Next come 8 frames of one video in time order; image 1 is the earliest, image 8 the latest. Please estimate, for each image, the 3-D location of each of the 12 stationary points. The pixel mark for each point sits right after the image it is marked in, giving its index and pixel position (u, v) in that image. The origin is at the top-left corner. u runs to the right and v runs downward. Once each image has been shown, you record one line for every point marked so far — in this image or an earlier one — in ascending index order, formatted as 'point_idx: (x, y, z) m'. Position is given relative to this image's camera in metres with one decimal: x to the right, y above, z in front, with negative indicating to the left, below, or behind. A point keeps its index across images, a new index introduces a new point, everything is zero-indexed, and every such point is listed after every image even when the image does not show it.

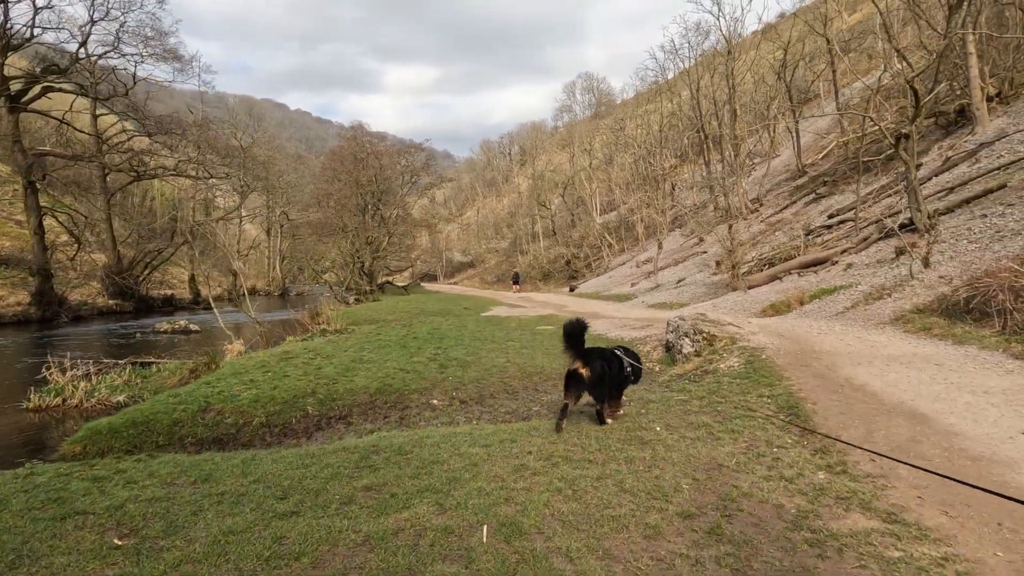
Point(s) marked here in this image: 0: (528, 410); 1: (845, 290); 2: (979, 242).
0: (+0.2, -1.4, +7.3) m
1: (+6.7, 0.0, +13.4) m
2: (+9.2, +0.9, +13.0) m
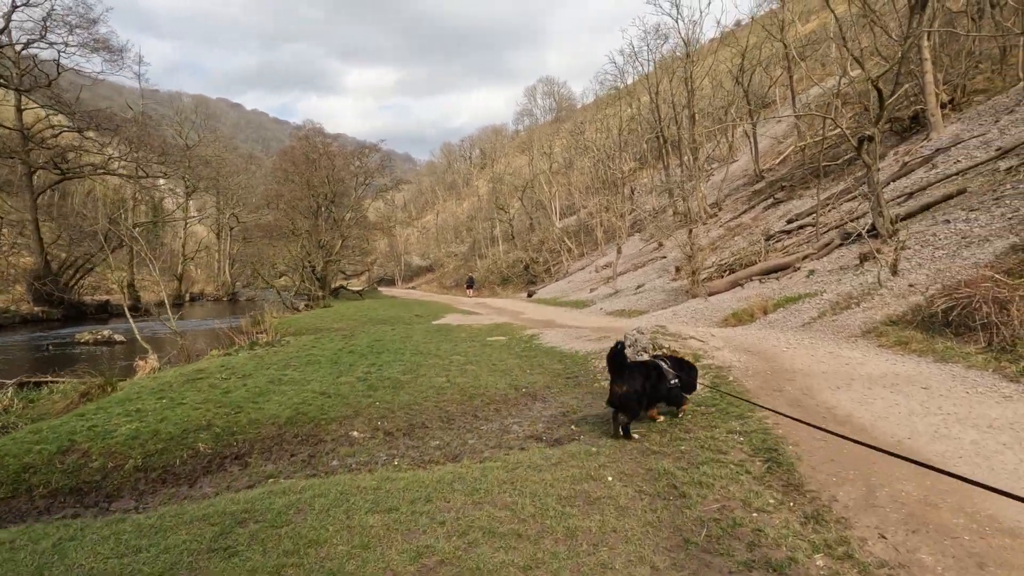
0: (-0.5, -1.5, +6.3) m
1: (+5.7, -0.2, +12.8) m
2: (+8.2, +0.7, +12.5) m
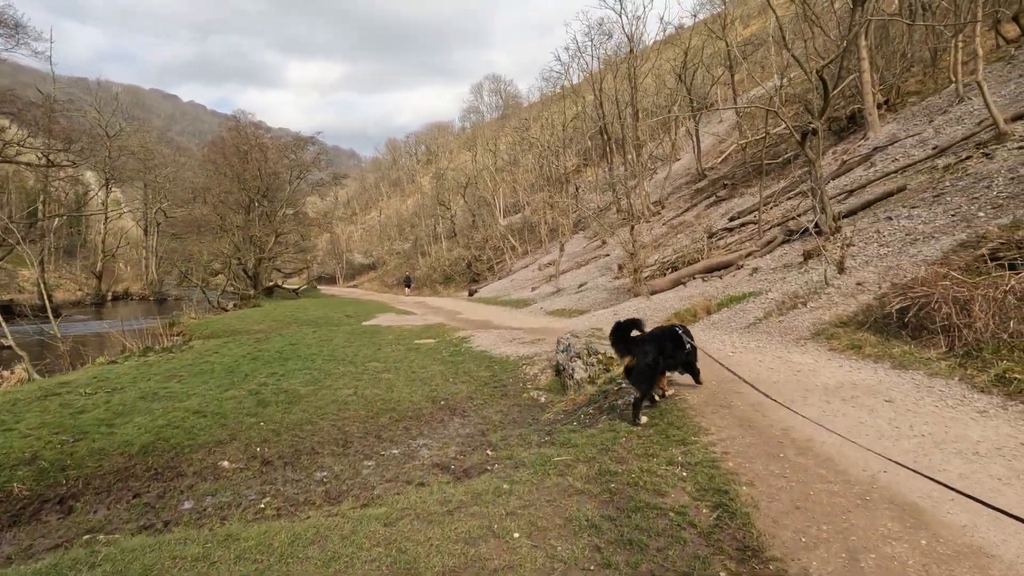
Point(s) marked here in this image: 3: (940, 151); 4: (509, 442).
0: (-1.3, -1.5, +5.2) m
1: (+4.4, -0.2, +12.1) m
2: (+6.9, +0.8, +12.0) m
3: (+11.9, +3.8, +18.4) m
4: (0.0, -1.4, +5.8) m
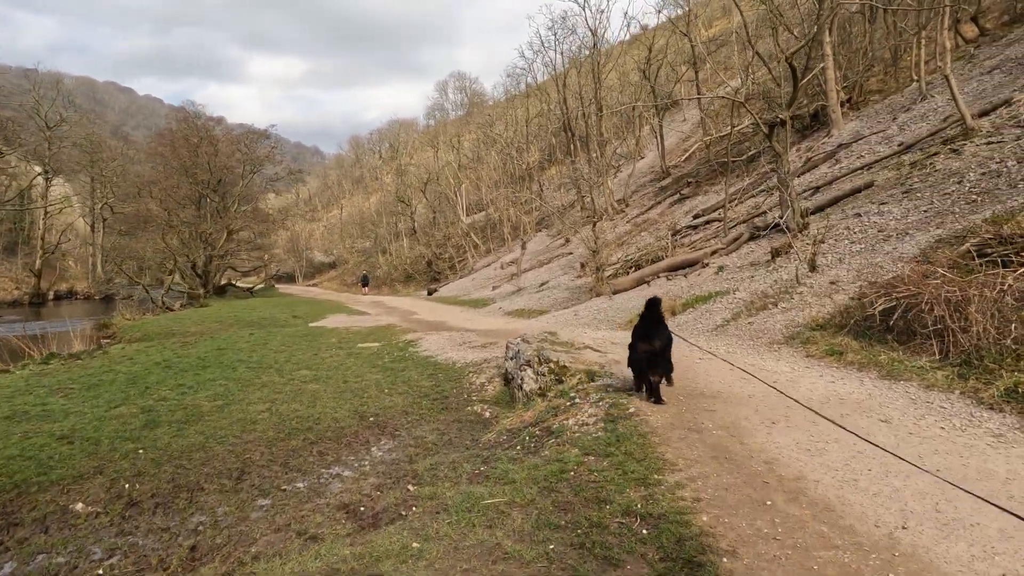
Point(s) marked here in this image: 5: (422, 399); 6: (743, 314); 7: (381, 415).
0: (-1.7, -1.5, +4.1) m
1: (+3.6, -0.2, +11.3) m
2: (+6.0, +0.8, +11.4) m
3: (+10.7, +3.8, +18.0) m
4: (-0.5, -1.4, +4.8) m
5: (-1.0, -1.3, +7.7) m
6: (+3.4, -0.4, +9.9) m
7: (-1.4, -1.3, +7.0) m
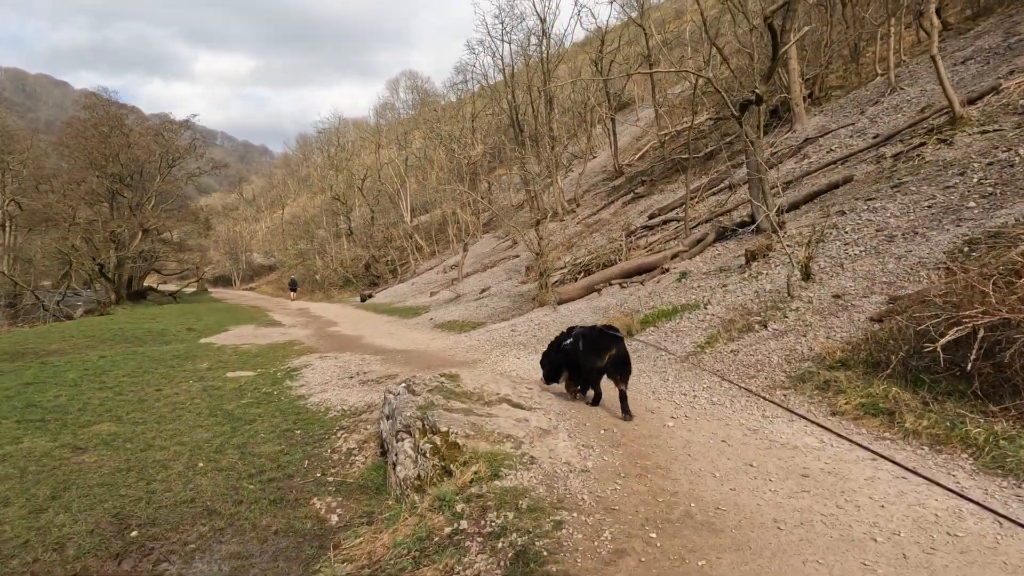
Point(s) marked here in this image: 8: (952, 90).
0: (-2.4, -1.6, +1.4) m
1: (+2.4, -0.3, +8.9) m
2: (+4.8, +0.6, +9.1) m
3: (+9.1, +3.6, +16.1) m
4: (-1.3, -1.5, +2.2) m
5: (-2.0, -1.5, +5.0) m
6: (+2.4, -0.6, +7.4) m
7: (-2.3, -1.5, +4.3) m
8: (+9.7, +4.3, +14.5) m
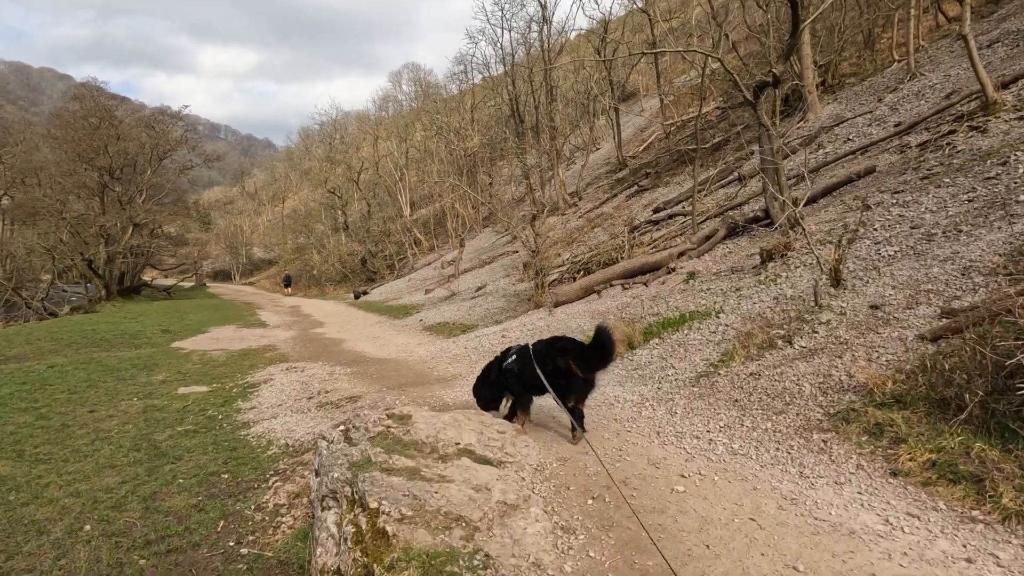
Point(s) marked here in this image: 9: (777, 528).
0: (-2.6, -1.8, +0.3) m
1: (+2.2, -0.4, +7.8) m
2: (+4.7, +0.5, +8.0) m
3: (+8.9, +3.6, +14.9) m
4: (-1.5, -1.6, +1.1) m
5: (-2.2, -1.6, +3.9) m
6: (+2.2, -0.6, +6.3) m
7: (-2.5, -1.6, +3.2) m
8: (+9.5, +4.3, +13.3) m
9: (+1.2, -1.1, +3.1) m
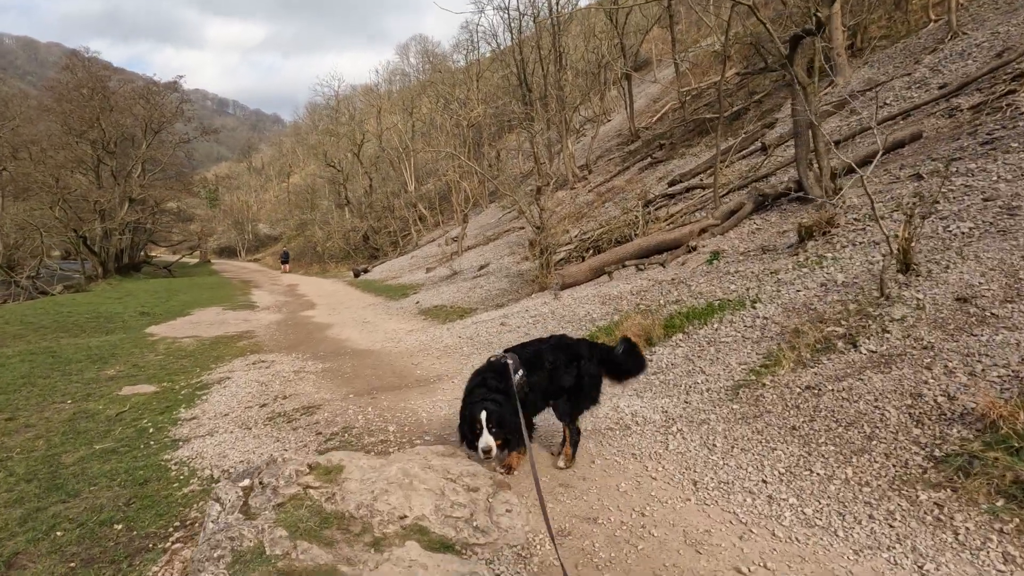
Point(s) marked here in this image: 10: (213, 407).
0: (-2.8, -1.9, -0.9) m
1: (+2.2, -0.2, +6.5) m
2: (+4.6, +0.7, +6.6) m
3: (+9.0, +4.0, +13.4) m
4: (-1.7, -1.7, -0.1) m
5: (-2.3, -1.6, +2.7) m
6: (+2.1, -0.5, +5.1) m
7: (-2.6, -1.6, +2.0) m
8: (+9.5, +4.7, +11.7) m
9: (+1.1, -1.1, +1.8) m
10: (-2.8, -1.1, +6.3) m
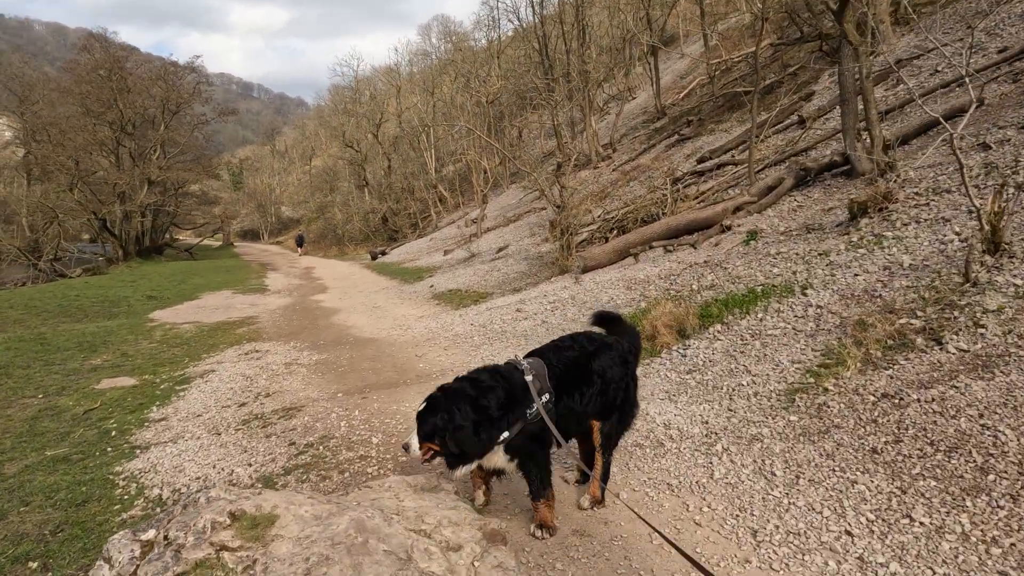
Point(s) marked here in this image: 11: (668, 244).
0: (-3.0, -1.9, -1.5) m
1: (+2.3, -0.1, +5.7) m
2: (+4.7, +0.8, +5.6) m
3: (+9.3, +4.4, +12.1) m
4: (-1.8, -1.8, -0.8) m
5: (-2.3, -1.5, +2.0) m
6: (+2.2, -0.4, +4.2) m
7: (-2.6, -1.6, +1.4) m
8: (+9.8, +4.9, +10.5) m
9: (+1.0, -1.1, +1.0) m
10: (-2.7, -1.0, +5.6) m
11: (+2.6, +0.7, +10.9) m
